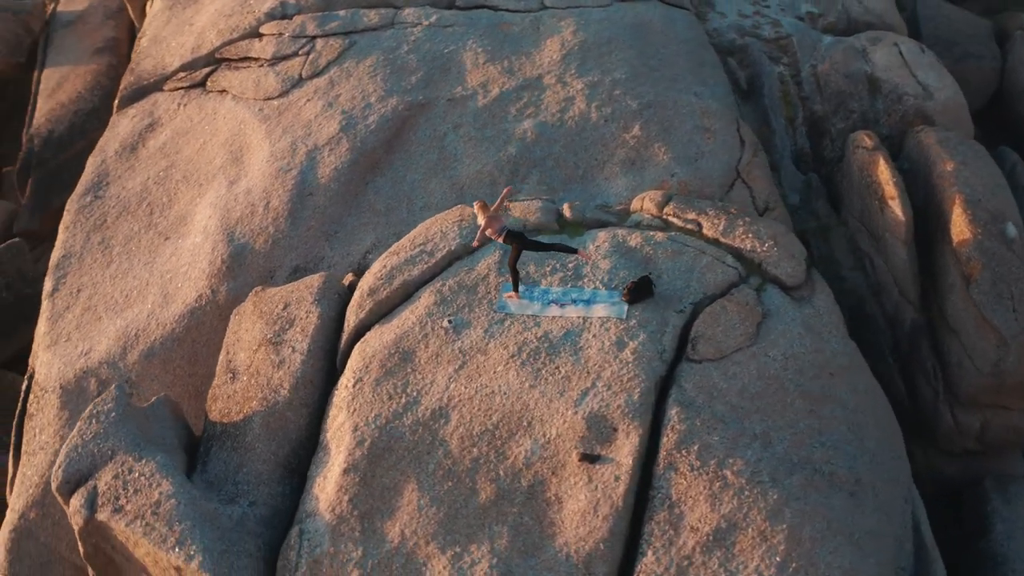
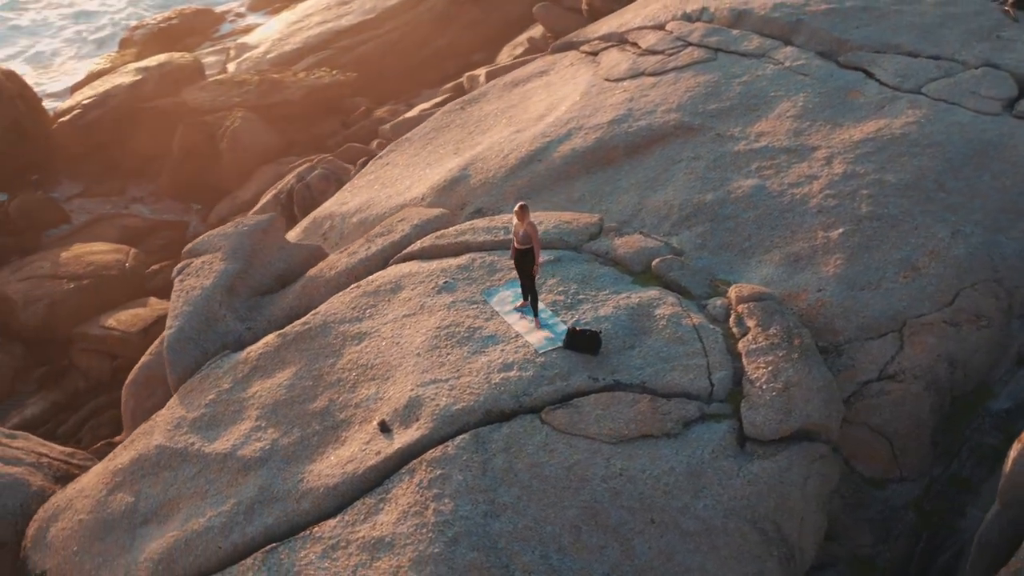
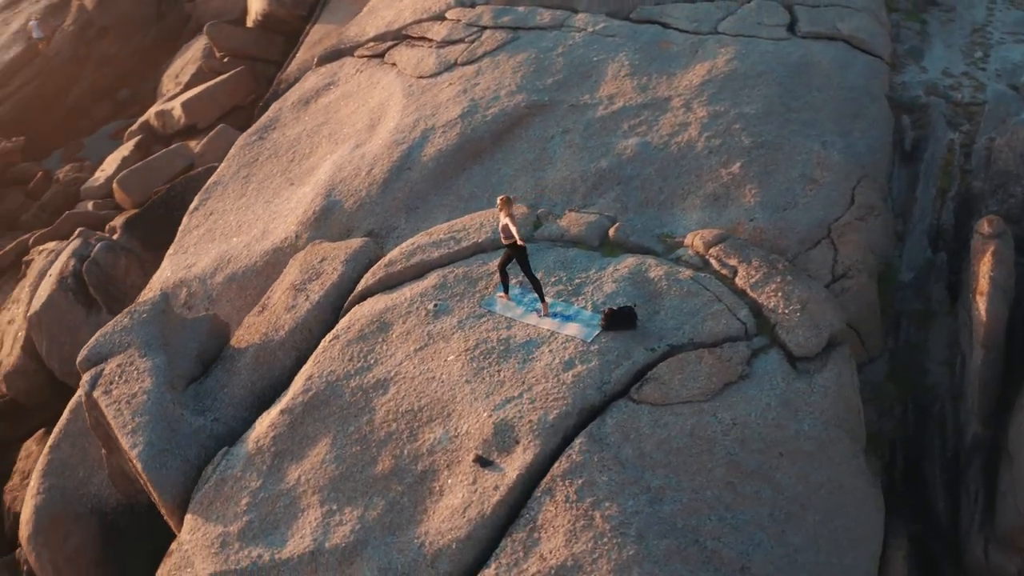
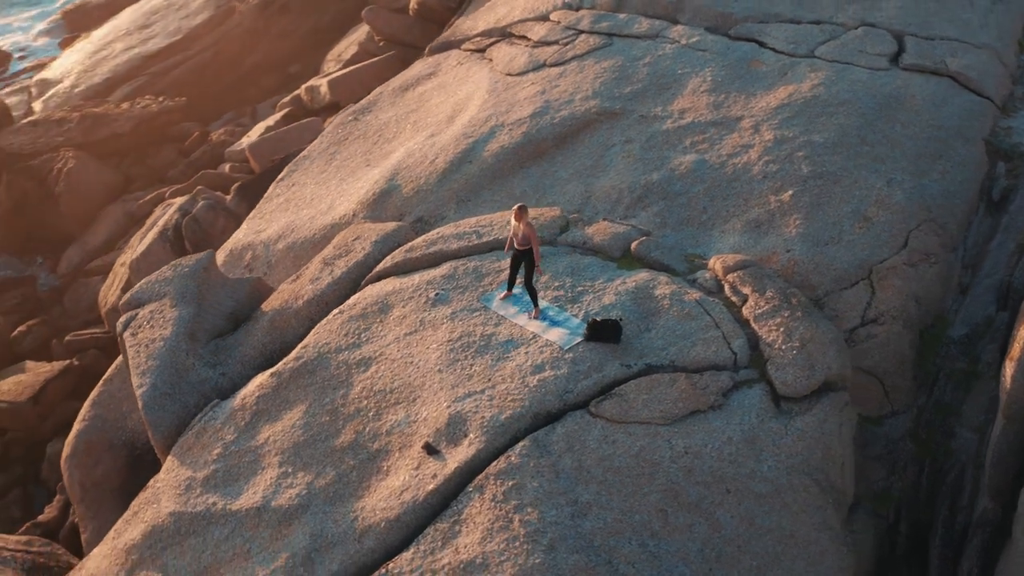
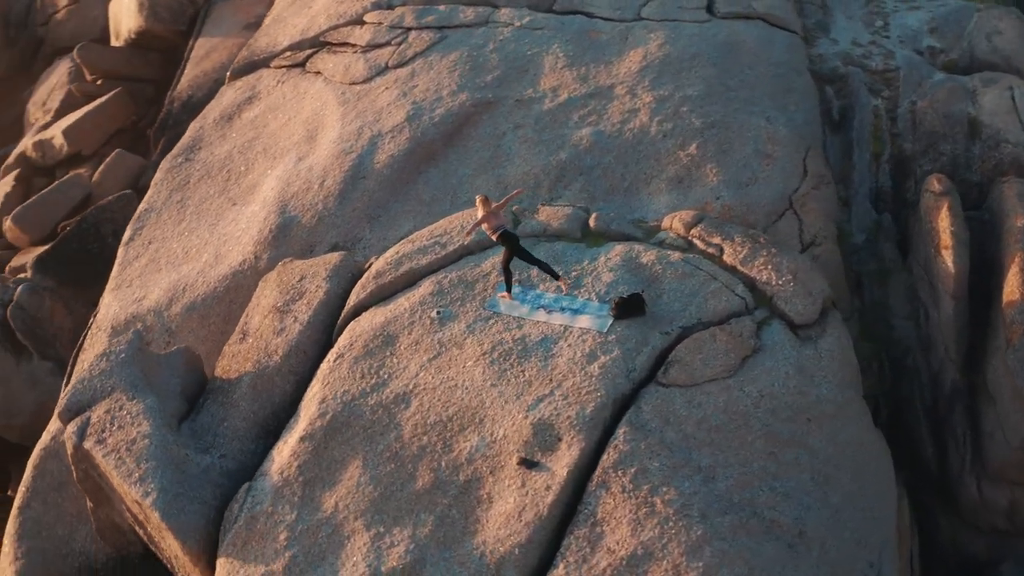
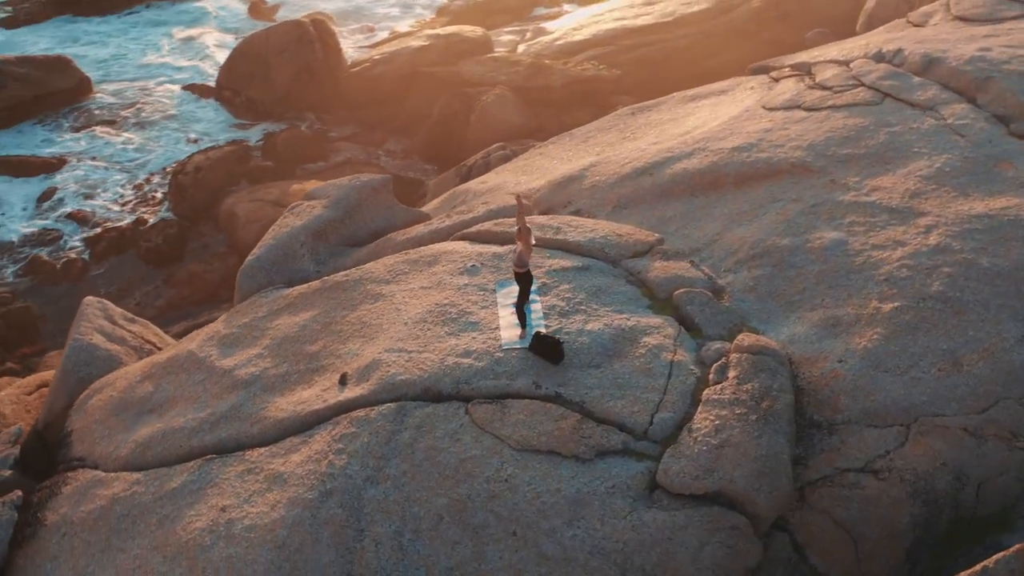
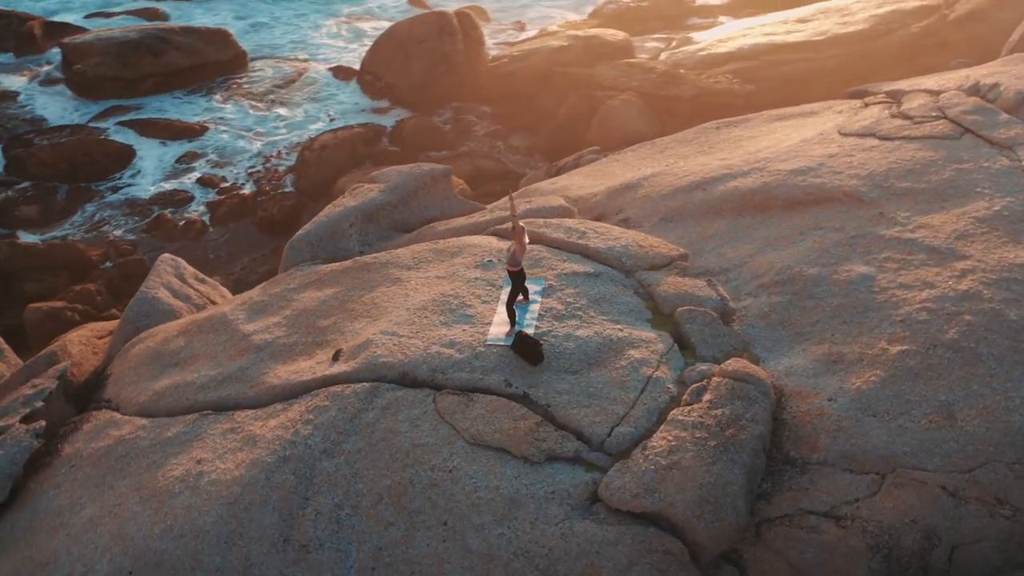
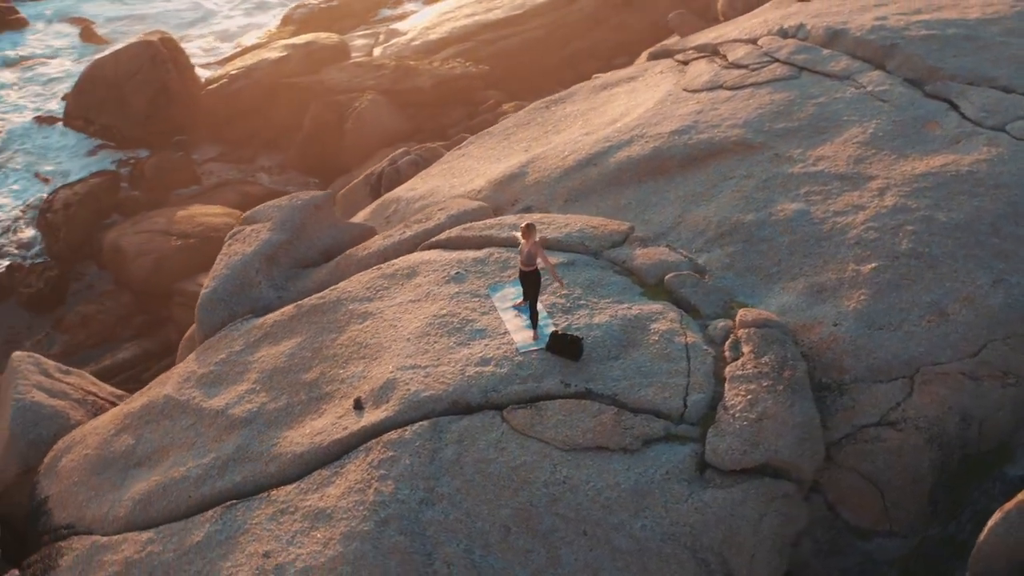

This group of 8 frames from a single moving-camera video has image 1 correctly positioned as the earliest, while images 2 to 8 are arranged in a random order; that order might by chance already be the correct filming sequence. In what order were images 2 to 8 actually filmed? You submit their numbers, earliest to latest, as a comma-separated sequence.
5, 3, 4, 2, 8, 6, 7
